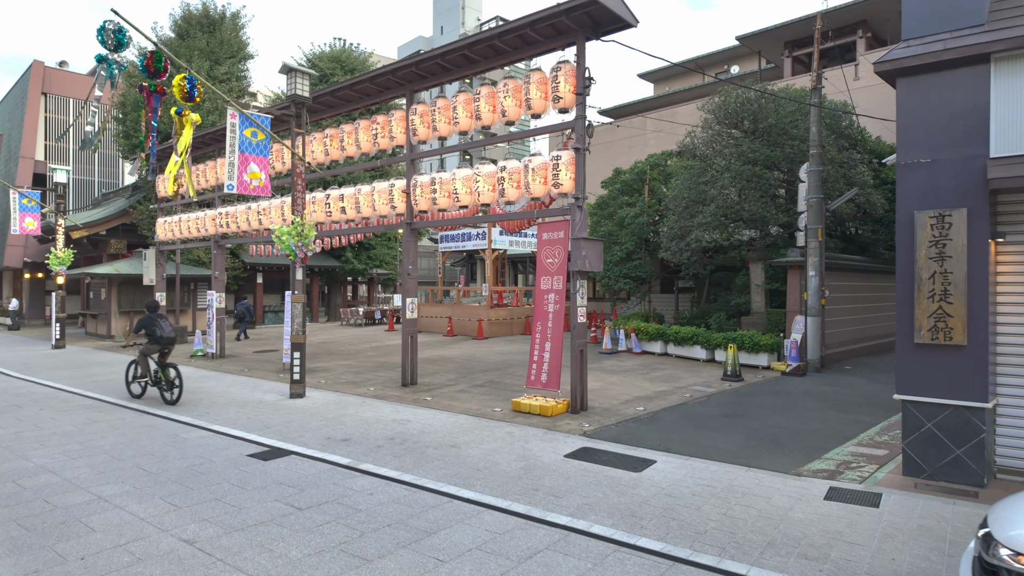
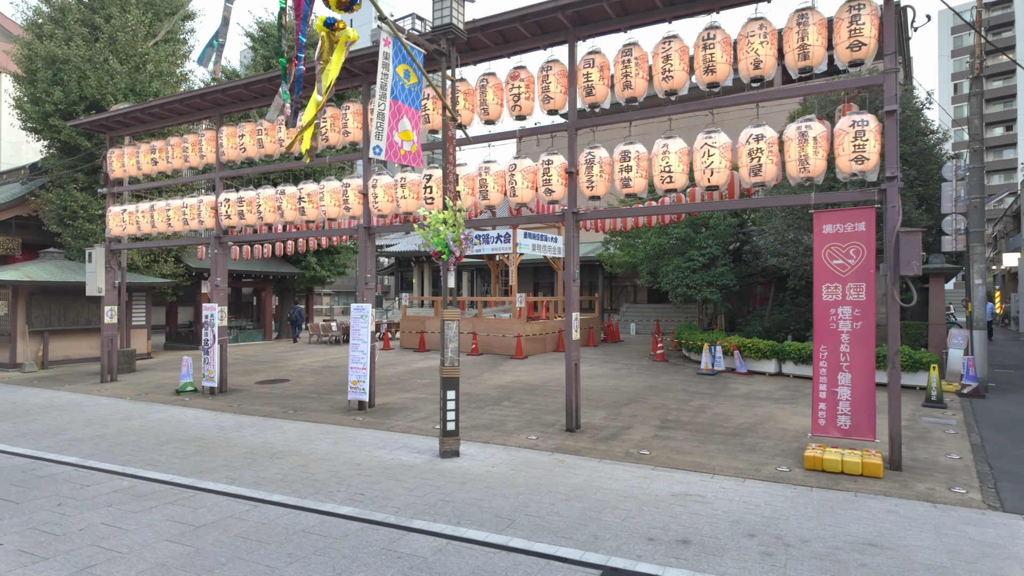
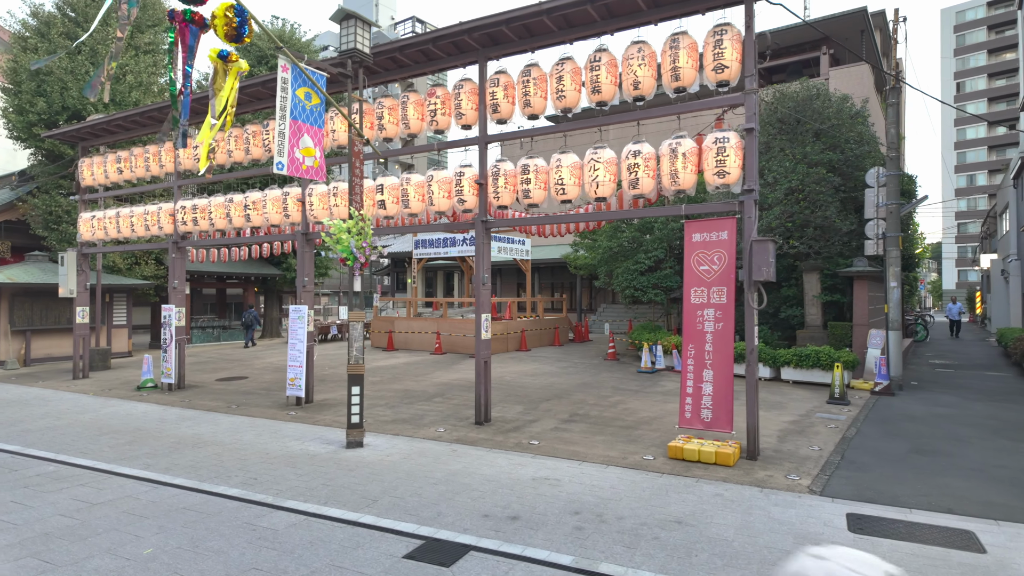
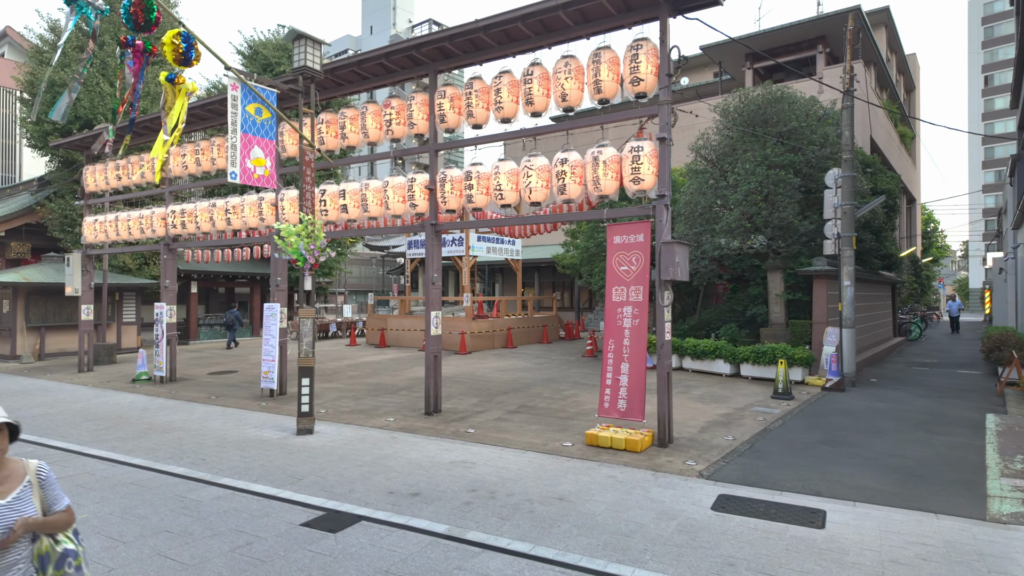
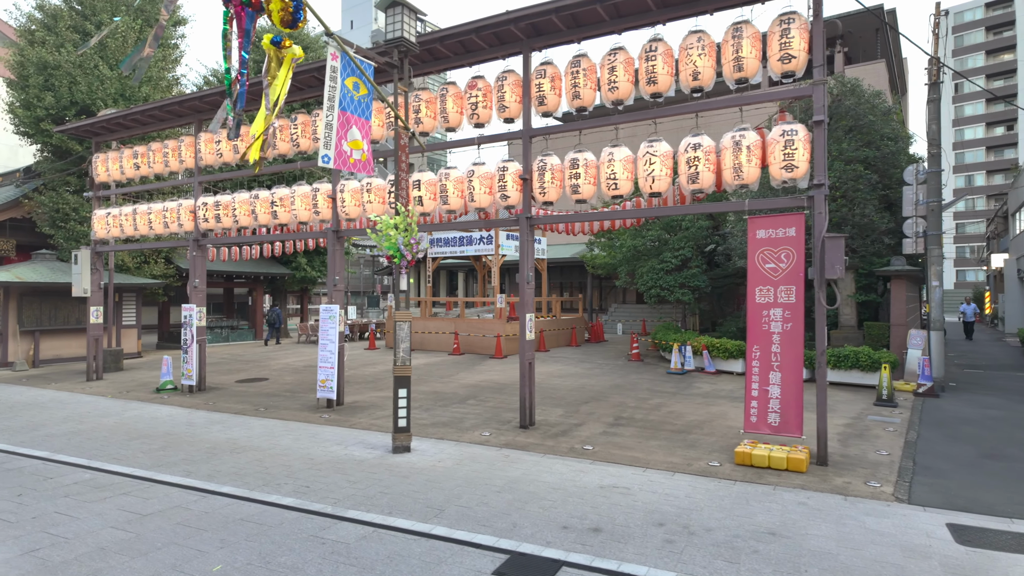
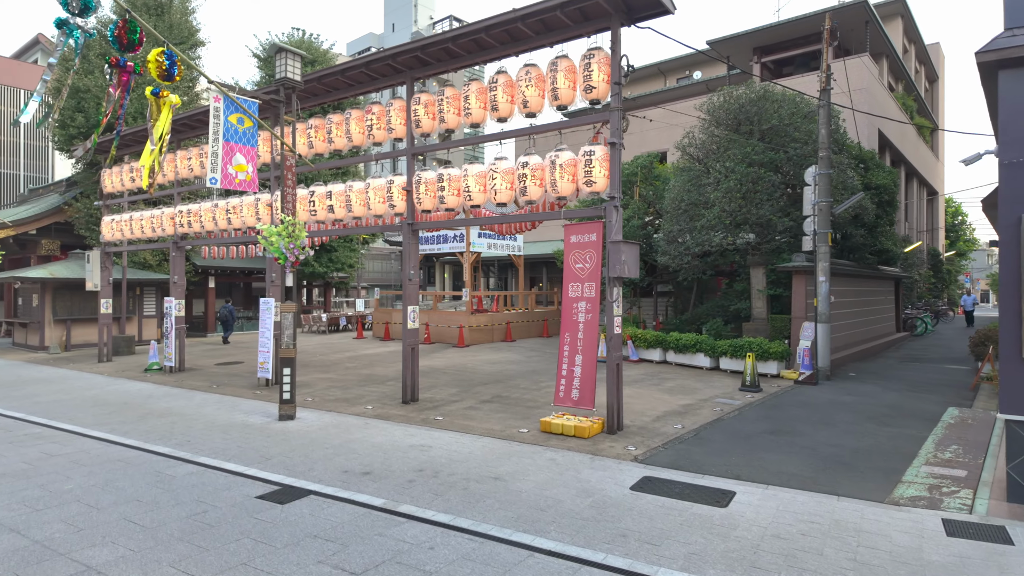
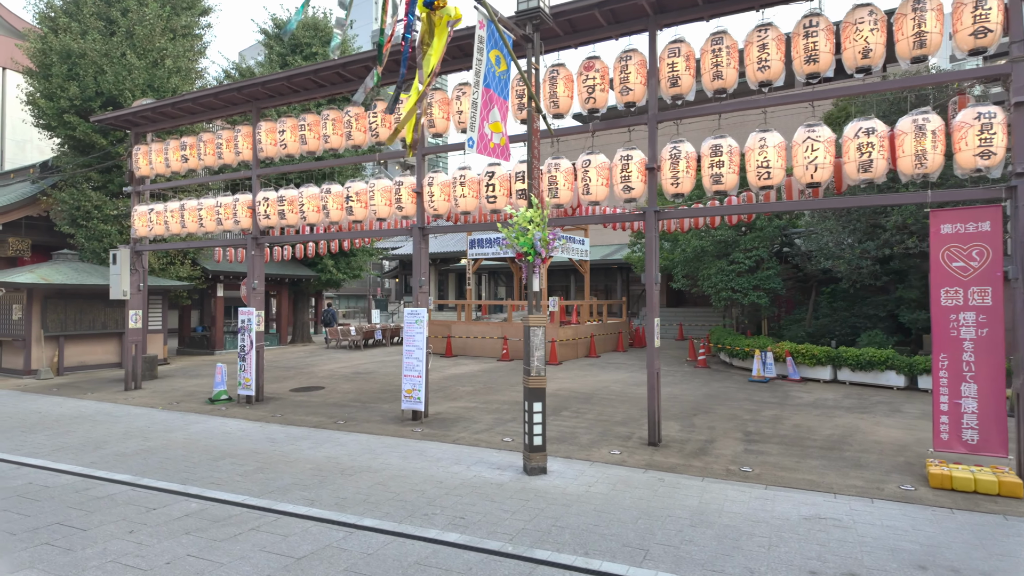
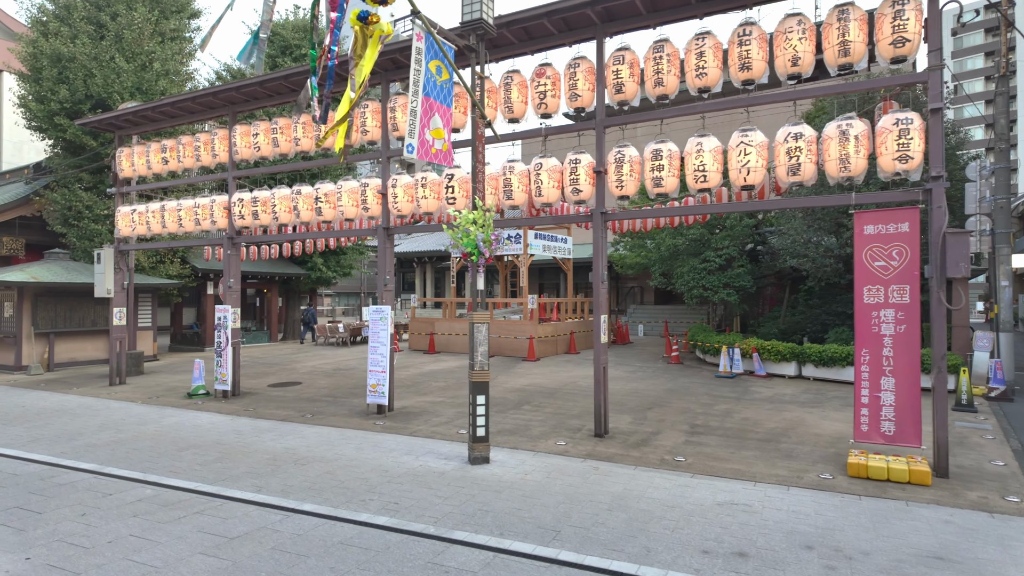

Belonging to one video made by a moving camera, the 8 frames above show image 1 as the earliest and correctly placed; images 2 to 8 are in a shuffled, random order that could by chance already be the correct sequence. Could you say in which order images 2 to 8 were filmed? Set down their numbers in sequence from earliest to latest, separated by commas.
6, 4, 3, 5, 2, 8, 7
